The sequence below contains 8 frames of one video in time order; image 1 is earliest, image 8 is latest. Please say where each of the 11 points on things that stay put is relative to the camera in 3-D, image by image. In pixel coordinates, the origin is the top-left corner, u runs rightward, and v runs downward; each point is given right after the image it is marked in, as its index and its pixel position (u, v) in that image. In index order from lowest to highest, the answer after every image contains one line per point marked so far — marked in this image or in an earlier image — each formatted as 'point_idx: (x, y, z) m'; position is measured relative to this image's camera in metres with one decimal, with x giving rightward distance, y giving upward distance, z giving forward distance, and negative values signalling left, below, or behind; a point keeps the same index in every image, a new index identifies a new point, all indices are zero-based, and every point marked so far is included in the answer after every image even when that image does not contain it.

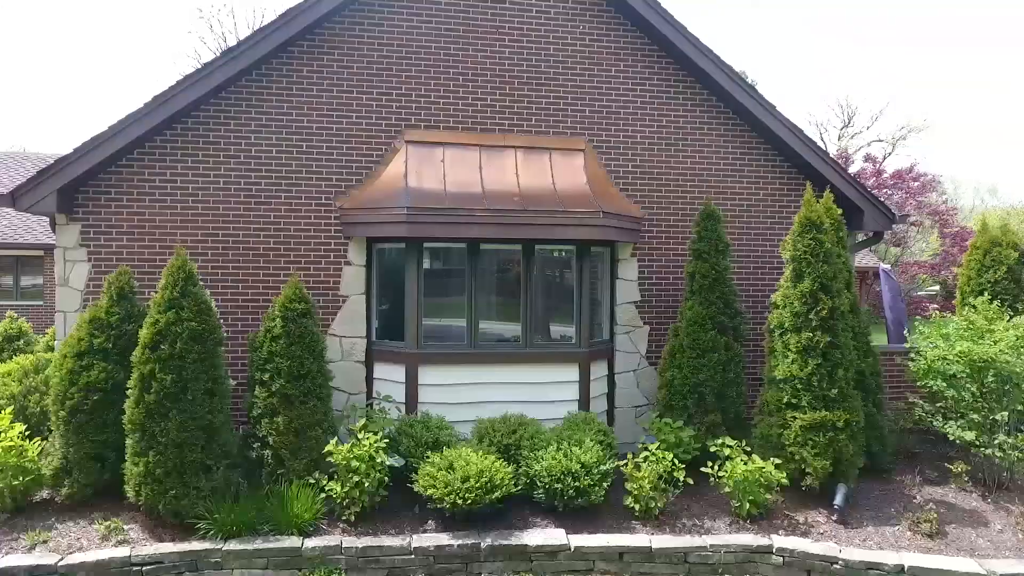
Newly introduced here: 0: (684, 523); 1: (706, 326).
0: (+1.1, -1.5, +5.4) m
1: (+1.4, -0.3, +6.1) m
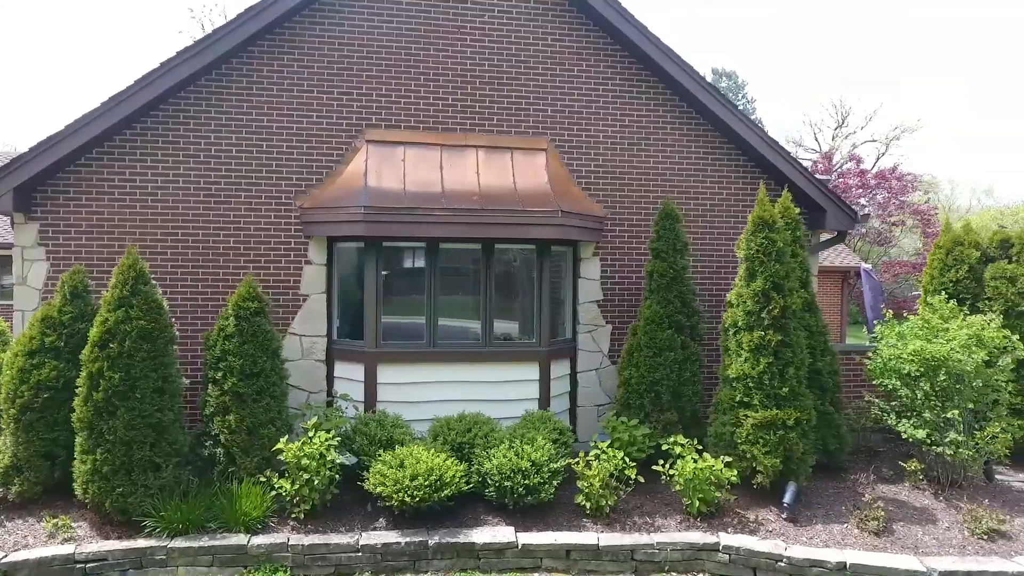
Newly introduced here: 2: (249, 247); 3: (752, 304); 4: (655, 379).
0: (+0.8, -1.5, +5.4) m
1: (+1.1, -0.3, +6.2) m
2: (-2.0, +0.3, +6.4) m
3: (+1.6, -0.1, +5.6) m
4: (+1.0, -0.6, +6.1) m
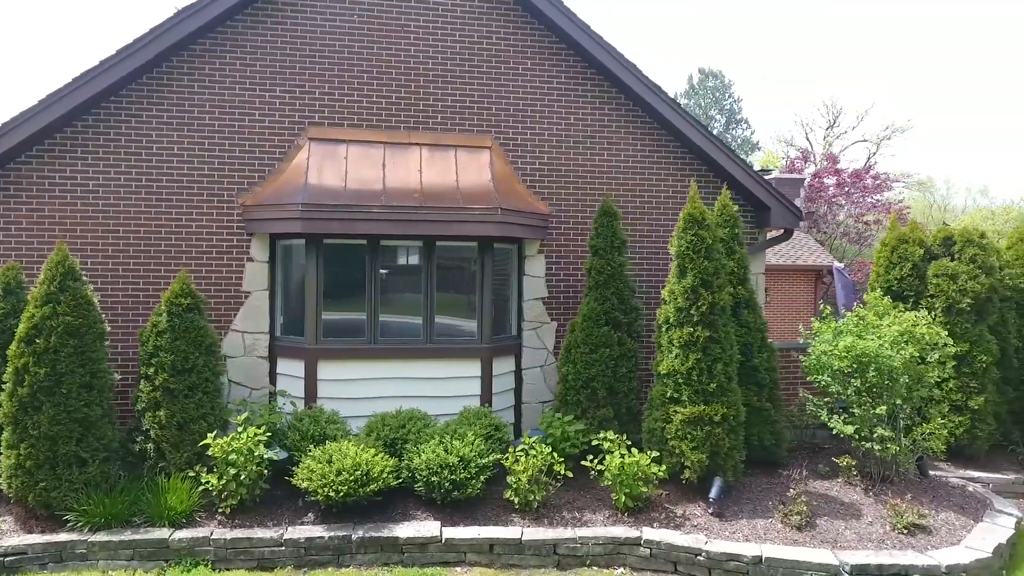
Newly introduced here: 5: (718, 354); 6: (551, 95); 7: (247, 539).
0: (+0.3, -1.4, +5.4) m
1: (+0.6, -0.2, +6.2) m
2: (-2.4, +0.3, +6.5) m
3: (+1.1, -0.1, +5.6) m
4: (+0.6, -0.6, +6.1) m
5: (+1.3, -0.4, +5.6) m
6: (+0.3, +1.6, +7.1) m
7: (-1.5, -1.4, +4.9) m
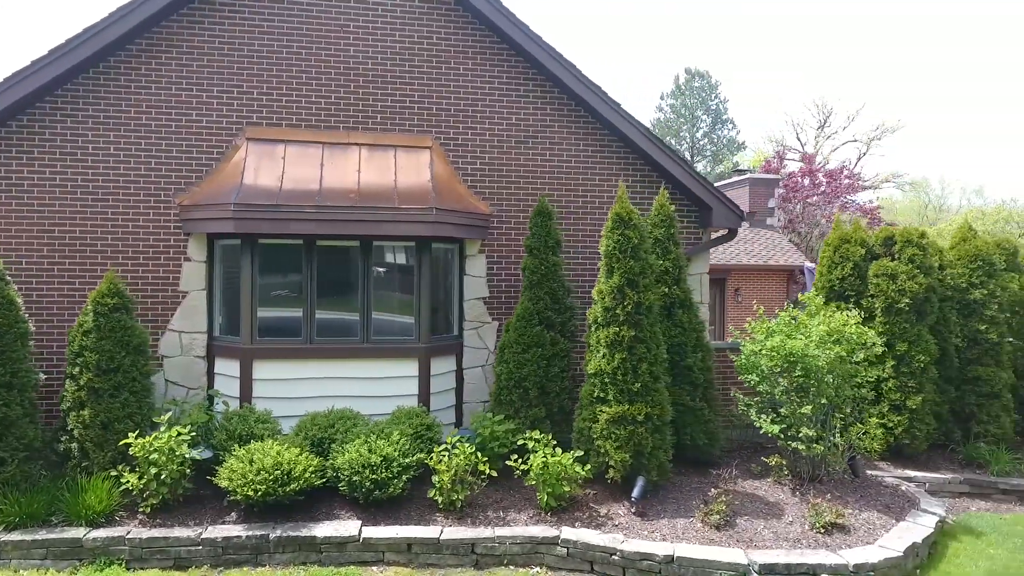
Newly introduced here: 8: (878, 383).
0: (-0.2, -1.4, +5.4) m
1: (+0.1, -0.2, +6.2) m
2: (-2.9, +0.3, +6.5) m
3: (+0.6, -0.1, +5.6) m
4: (+0.1, -0.6, +6.1) m
5: (+0.9, -0.4, +5.6) m
6: (-0.2, +1.6, +7.1) m
7: (-2.0, -1.4, +4.9) m
8: (+3.0, -0.8, +7.0) m
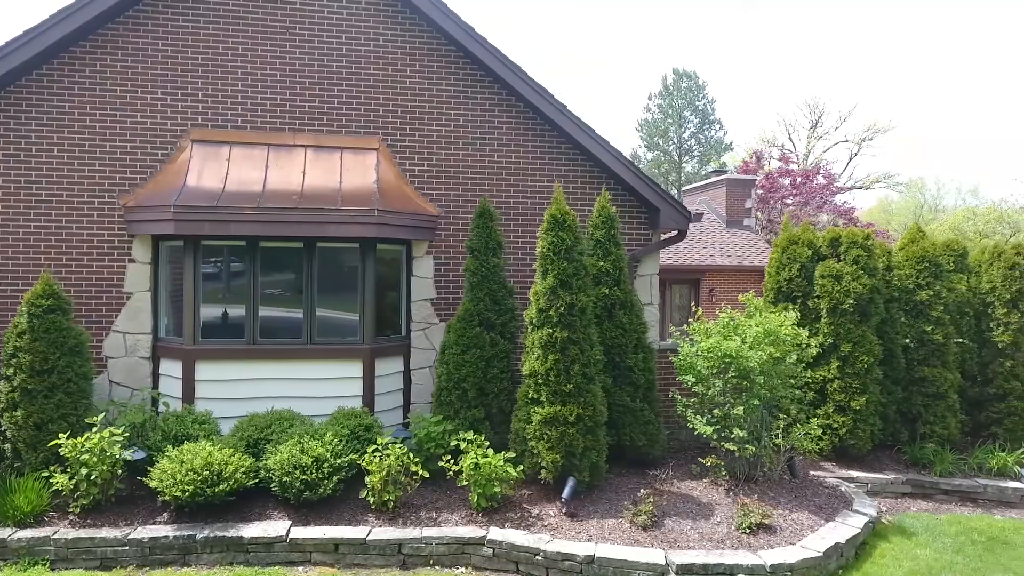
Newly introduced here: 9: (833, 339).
0: (-0.6, -1.5, +5.5) m
1: (-0.3, -0.3, +6.2) m
2: (-3.4, +0.3, +6.5) m
3: (+0.2, -0.1, +5.7) m
4: (-0.4, -0.6, +6.1) m
5: (+0.4, -0.4, +5.6) m
6: (-0.6, +1.6, +7.1) m
7: (-2.4, -1.5, +4.9) m
8: (+2.6, -0.8, +7.0) m
9: (+2.6, -0.4, +6.9) m
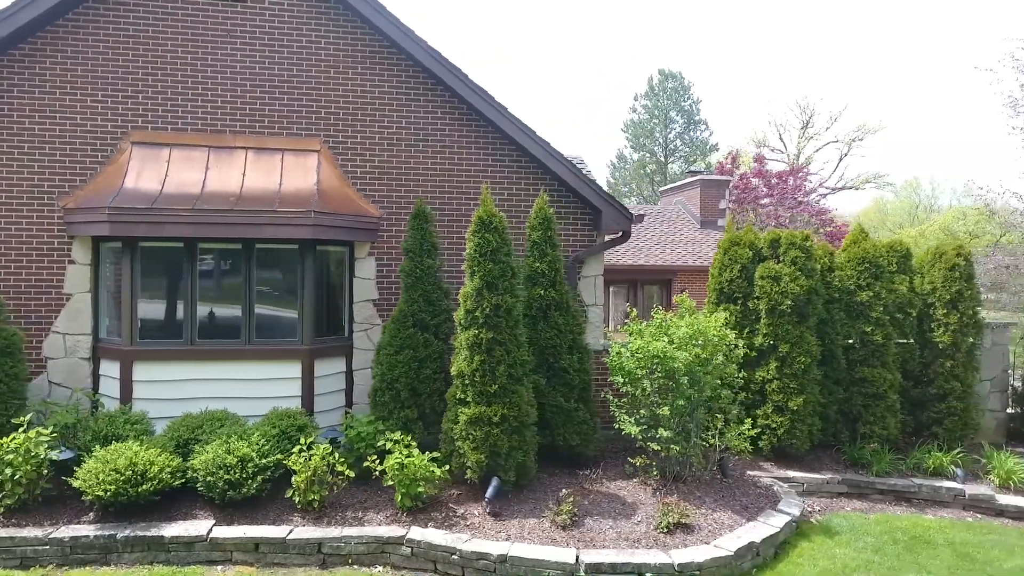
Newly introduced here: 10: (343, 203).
0: (-1.1, -1.5, +5.5) m
1: (-0.8, -0.3, +6.3) m
2: (-3.9, +0.3, +6.5) m
3: (-0.3, -0.1, +5.7) m
4: (-0.9, -0.6, +6.2) m
5: (-0.1, -0.5, +5.6) m
6: (-1.1, +1.6, +7.2) m
7: (-2.9, -1.5, +5.0) m
8: (+2.1, -0.8, +7.1) m
9: (+2.1, -0.4, +7.0) m
10: (-1.3, +0.7, +6.8) m
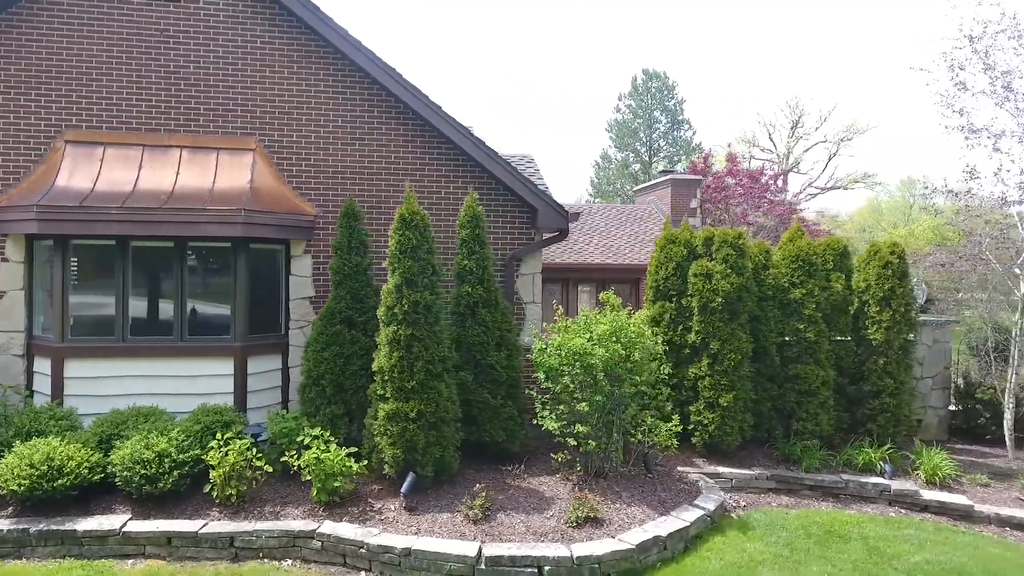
0: (-1.6, -1.4, +5.6) m
1: (-1.3, -0.2, +6.3) m
2: (-4.4, +0.3, +6.6) m
3: (-0.8, -0.1, +5.8) m
4: (-1.4, -0.6, +6.2) m
5: (-0.6, -0.4, +5.7) m
6: (-1.6, +1.6, +7.2) m
7: (-3.5, -1.4, +5.0) m
8: (+1.5, -0.8, +7.1) m
9: (+1.6, -0.4, +7.0) m
10: (-1.9, +0.7, +6.8) m
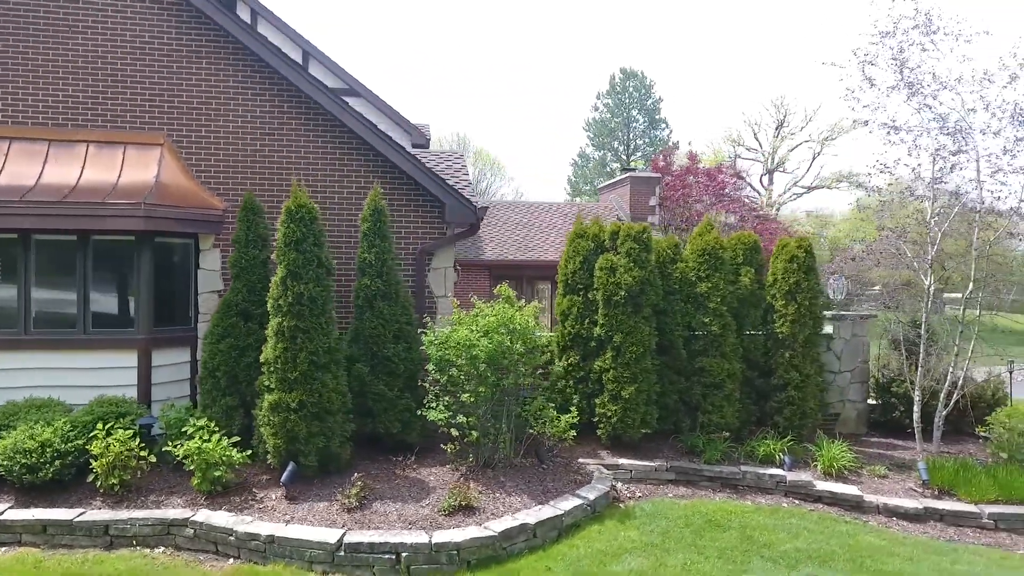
0: (-2.4, -1.4, +5.6) m
1: (-2.1, -0.2, +6.4) m
2: (-5.2, +0.4, +6.7) m
3: (-1.6, 0.0, +5.8) m
4: (-2.2, -0.6, +6.3) m
5: (-1.4, -0.4, +5.8) m
6: (-2.4, +1.7, +7.3) m
7: (-4.3, -1.4, +5.1) m
8: (+0.7, -0.7, +7.2) m
9: (+0.8, -0.3, +7.1) m
10: (-2.7, +0.7, +6.9) m
